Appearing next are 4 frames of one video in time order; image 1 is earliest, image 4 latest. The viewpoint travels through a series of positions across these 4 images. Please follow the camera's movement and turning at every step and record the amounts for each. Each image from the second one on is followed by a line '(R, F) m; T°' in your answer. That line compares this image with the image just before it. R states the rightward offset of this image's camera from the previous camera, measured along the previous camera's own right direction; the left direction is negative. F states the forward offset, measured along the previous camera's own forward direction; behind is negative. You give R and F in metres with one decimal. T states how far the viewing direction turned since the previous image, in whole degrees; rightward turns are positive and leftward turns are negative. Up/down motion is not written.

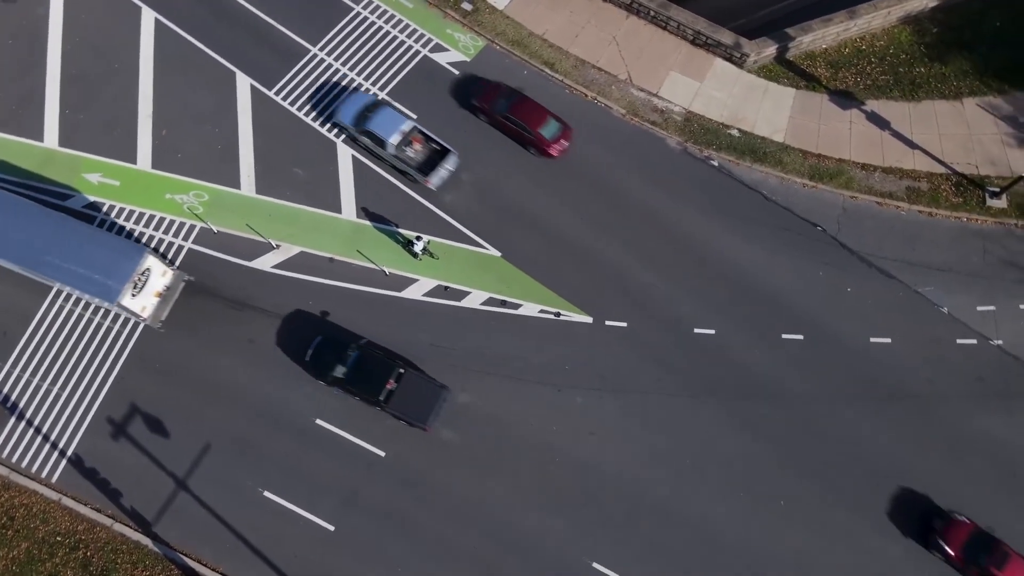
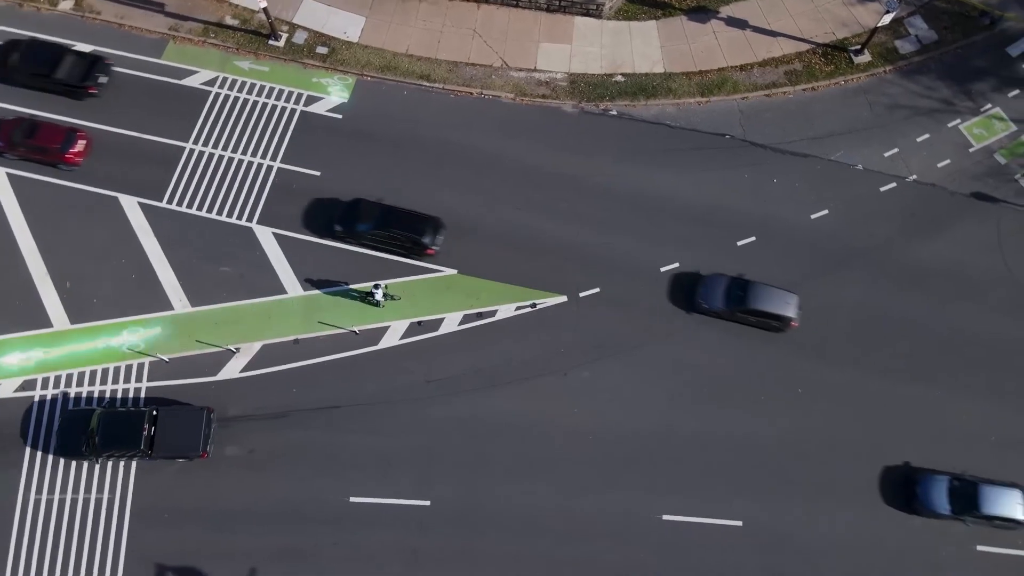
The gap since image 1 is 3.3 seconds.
(-1.6, 0.0) m; +7°
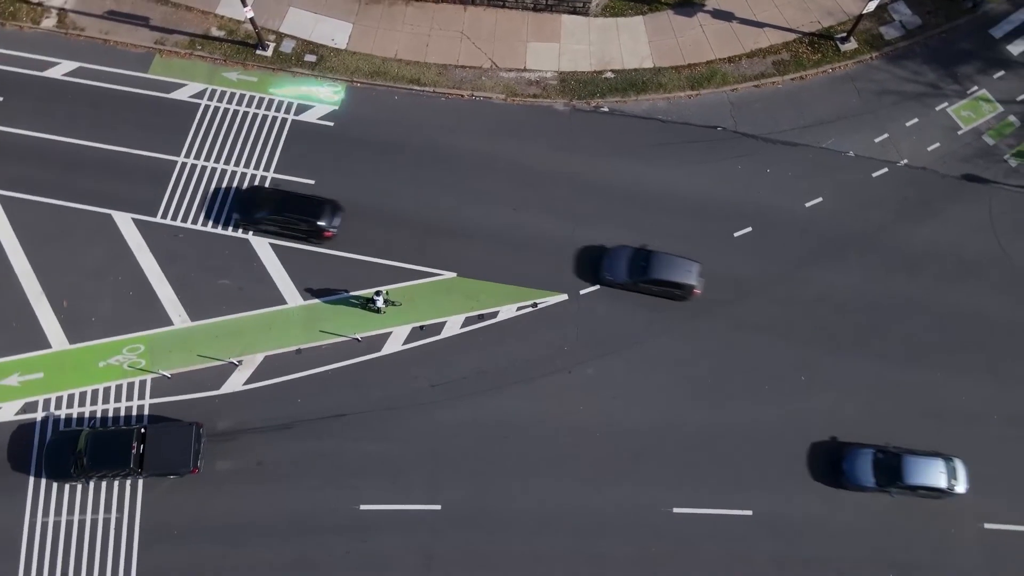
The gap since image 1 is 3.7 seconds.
(-0.3, 0.0) m; +1°
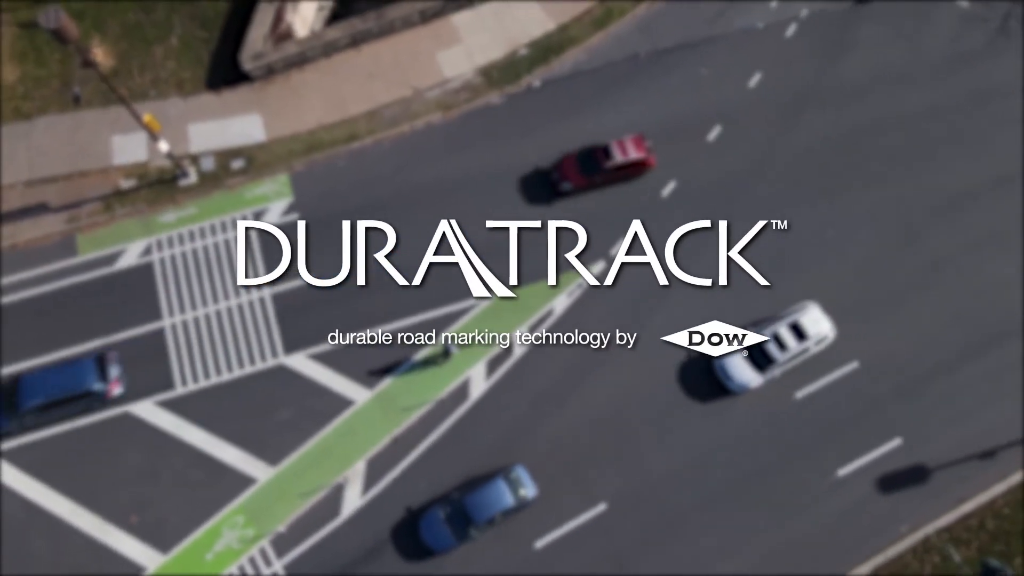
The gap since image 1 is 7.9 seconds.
(-4.7, +0.4) m; +8°
